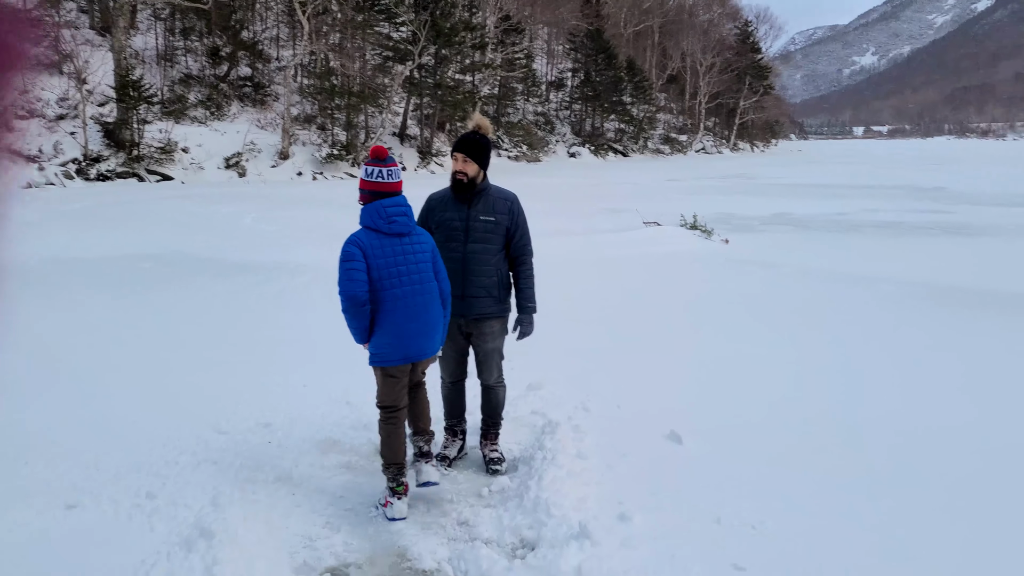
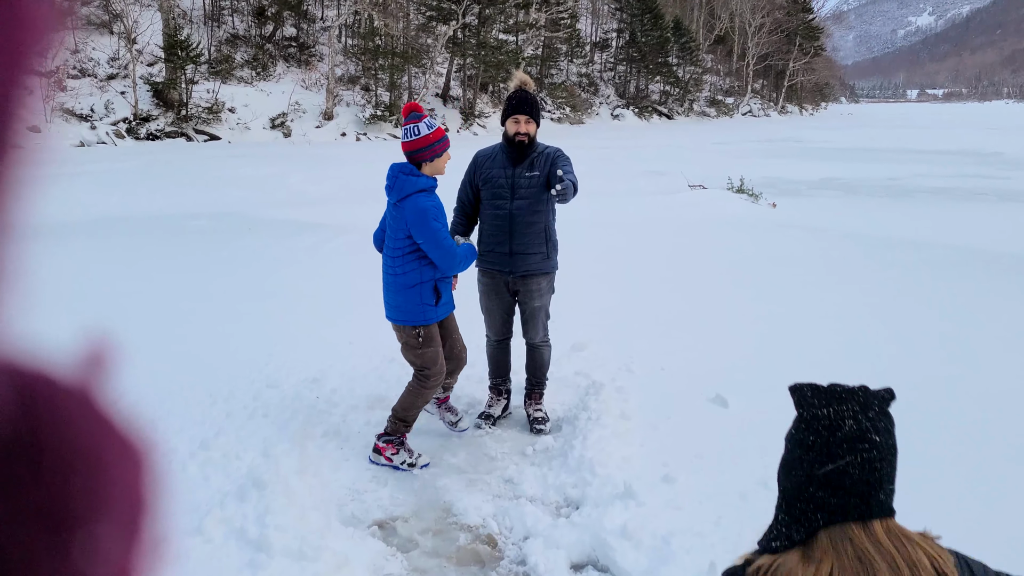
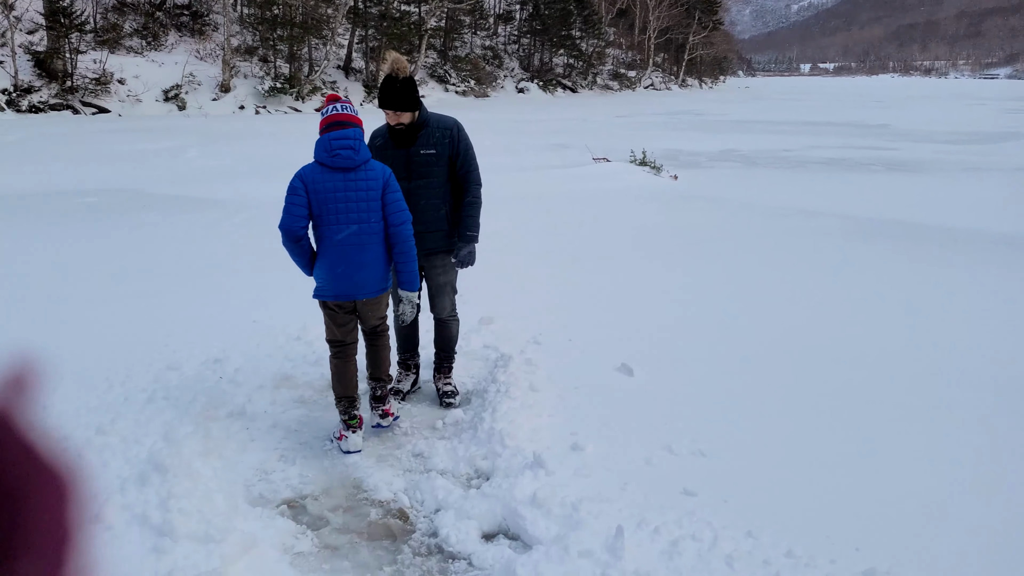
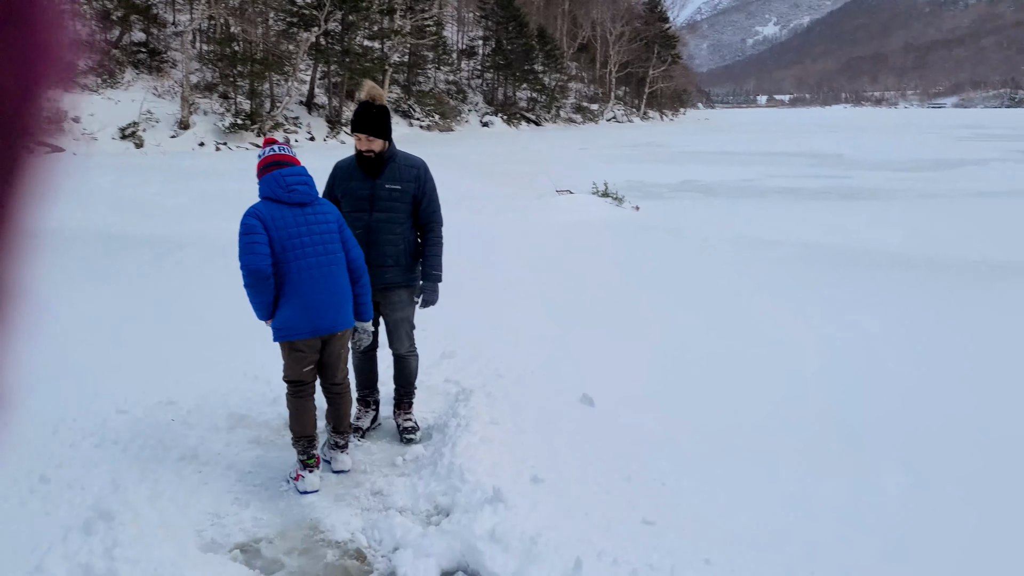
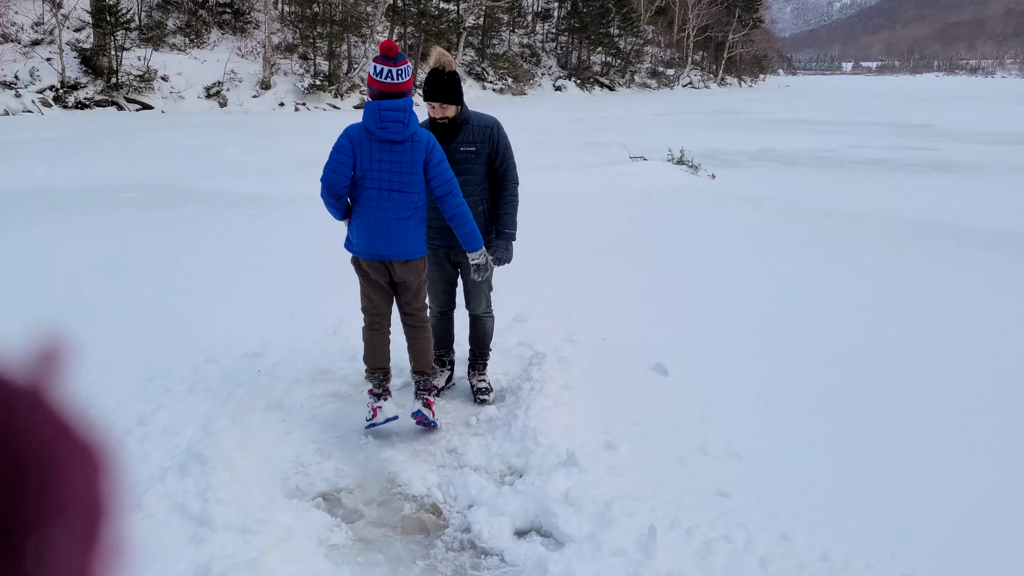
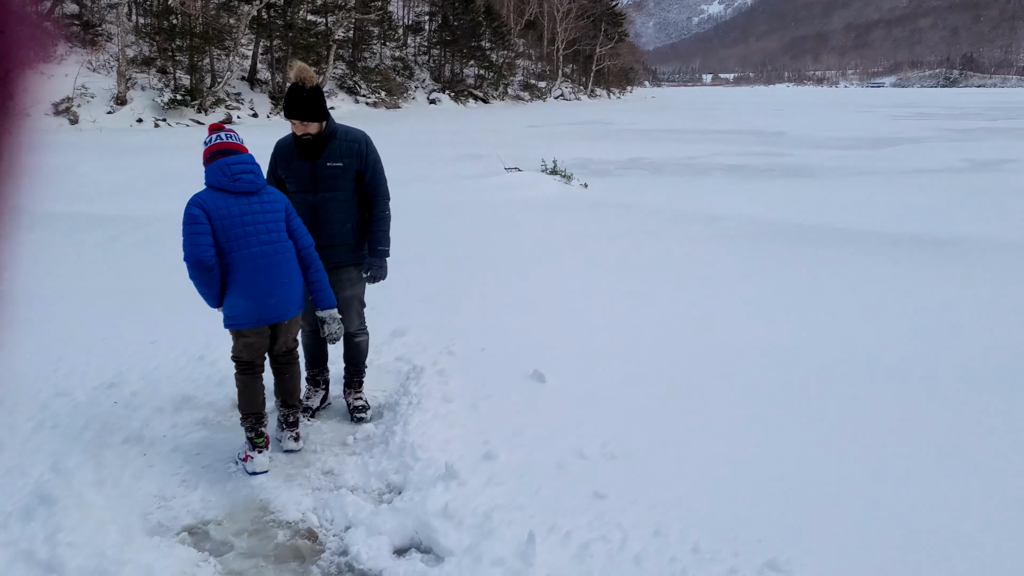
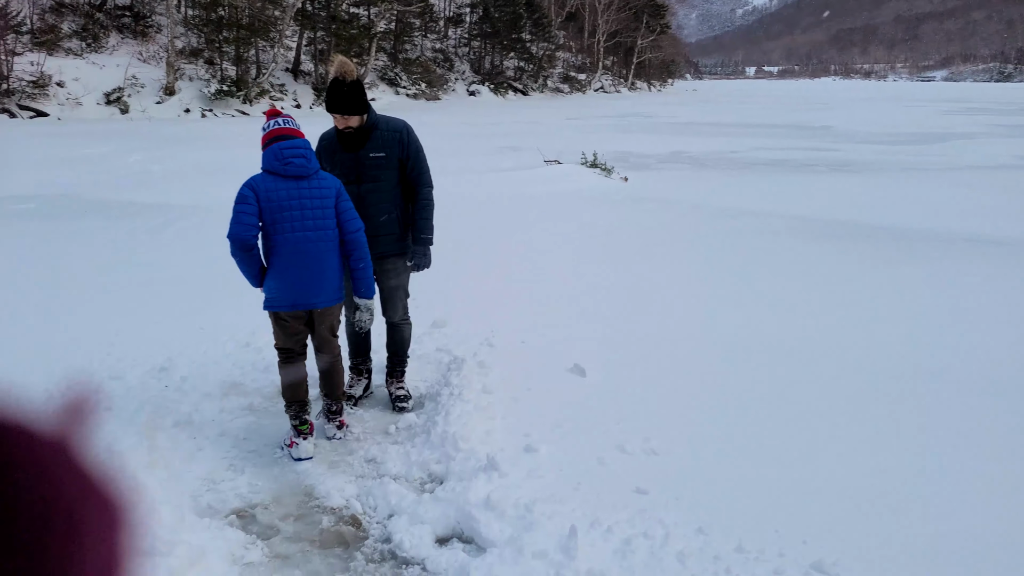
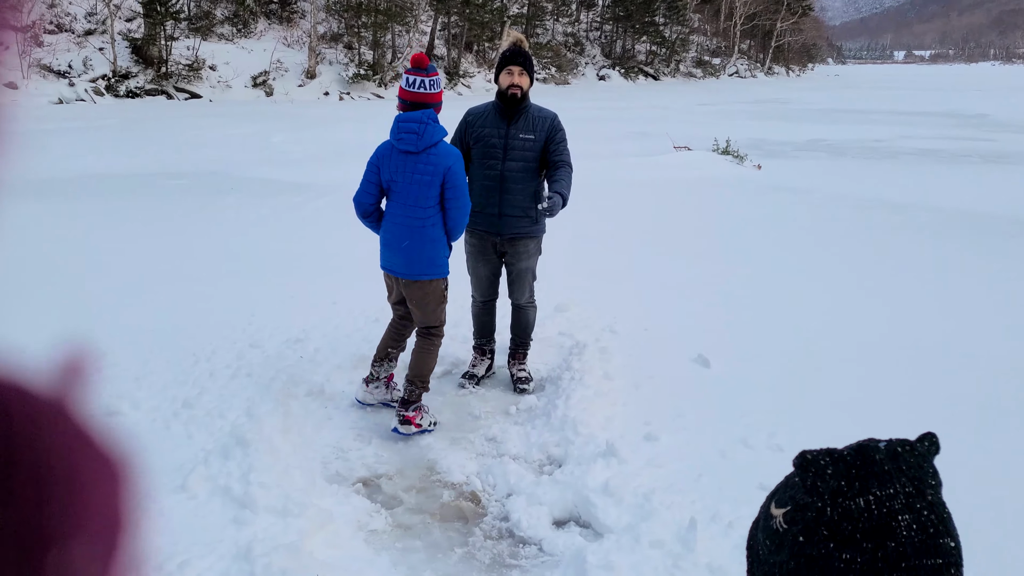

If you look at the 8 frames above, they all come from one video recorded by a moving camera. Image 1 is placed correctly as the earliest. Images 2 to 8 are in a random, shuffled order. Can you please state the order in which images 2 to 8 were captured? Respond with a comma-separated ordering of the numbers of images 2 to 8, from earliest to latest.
4, 6, 7, 3, 5, 8, 2
